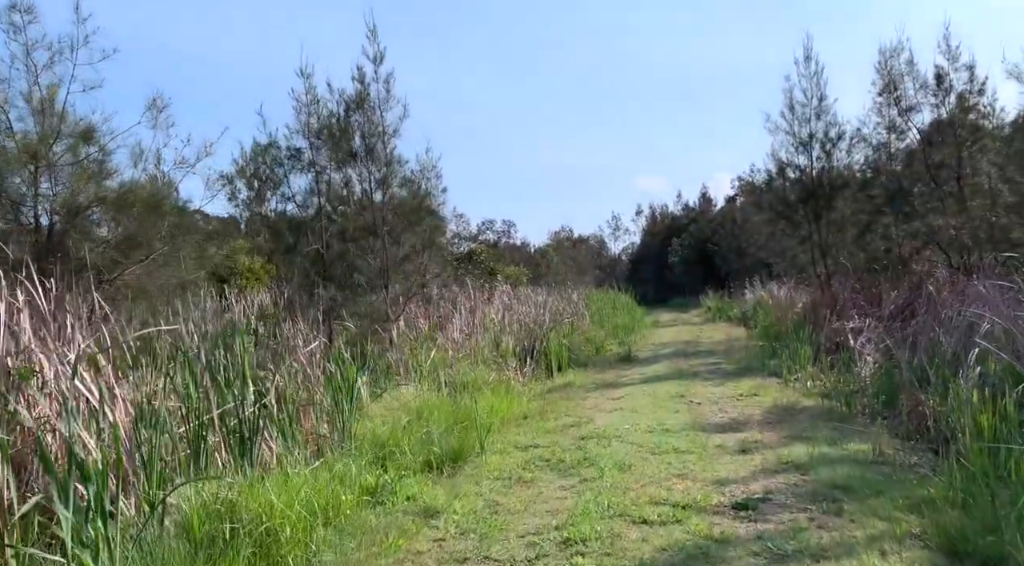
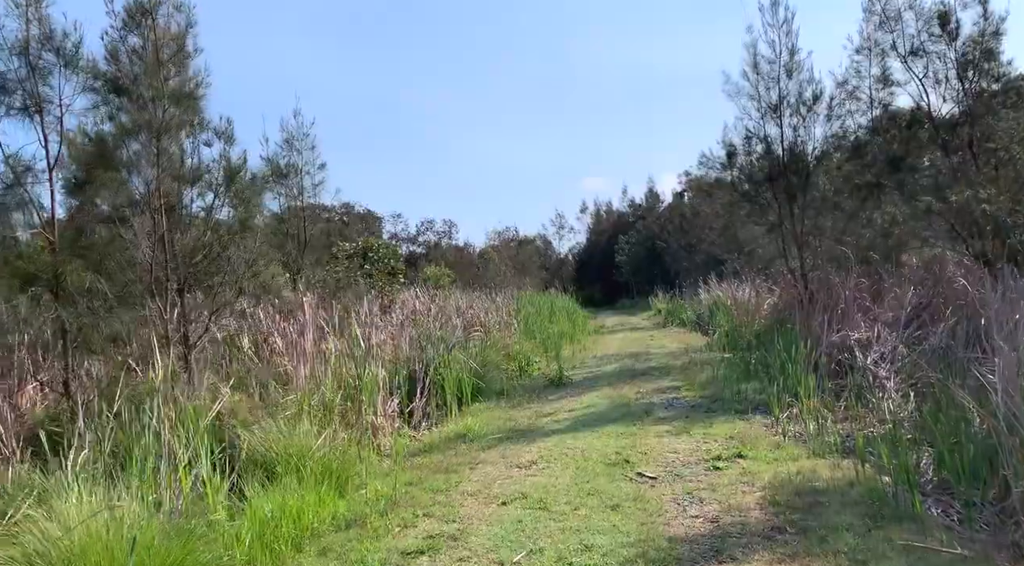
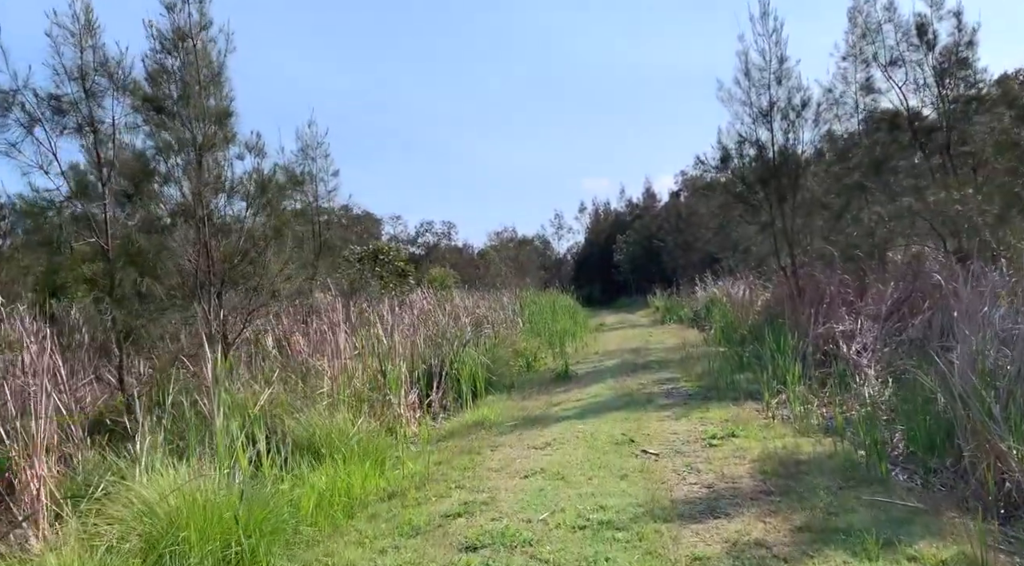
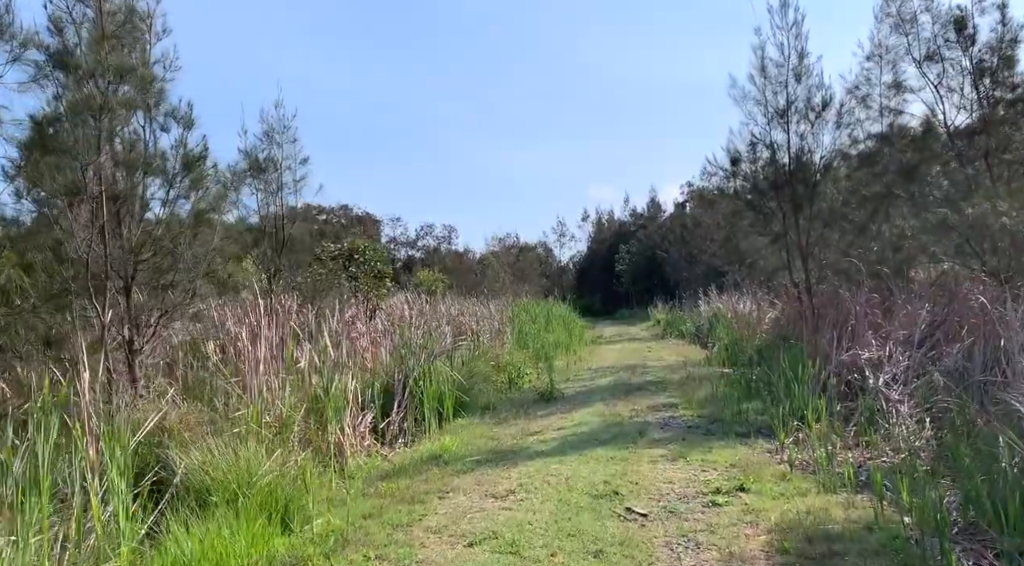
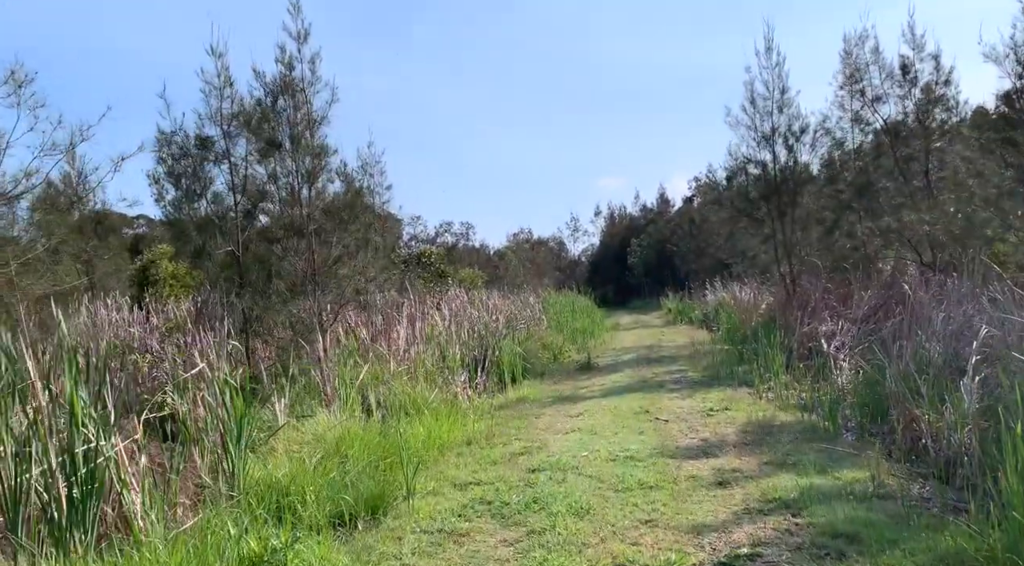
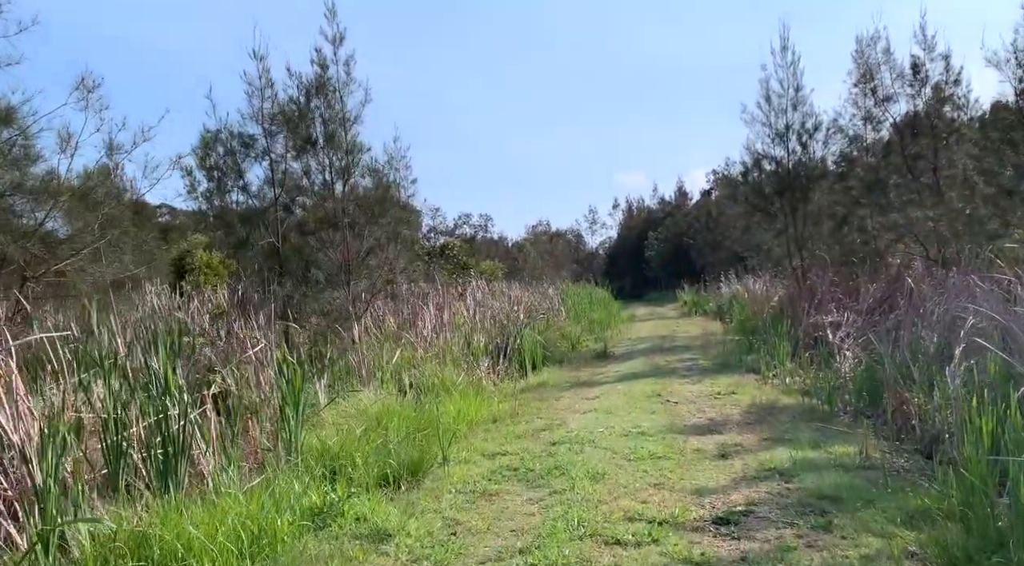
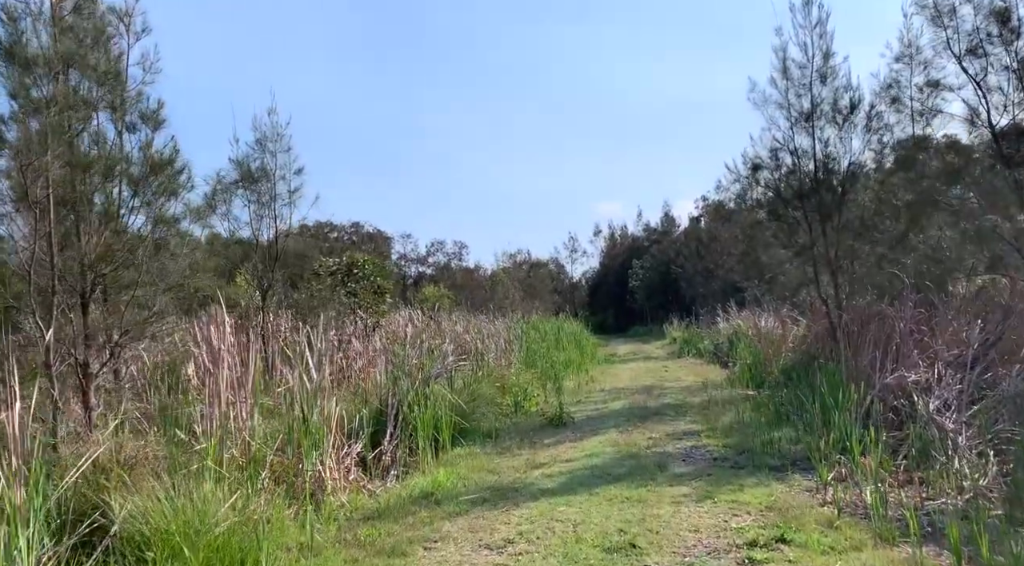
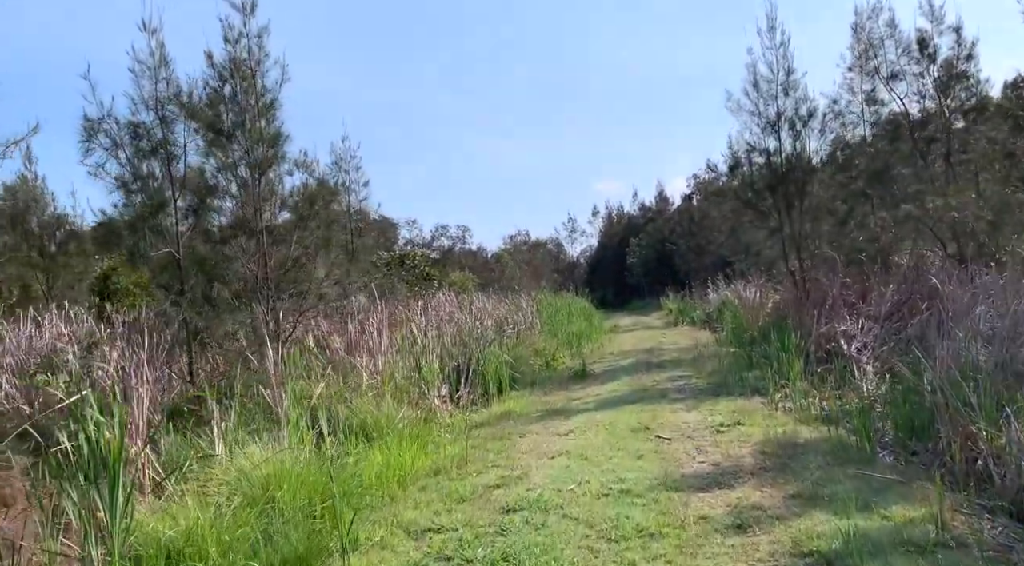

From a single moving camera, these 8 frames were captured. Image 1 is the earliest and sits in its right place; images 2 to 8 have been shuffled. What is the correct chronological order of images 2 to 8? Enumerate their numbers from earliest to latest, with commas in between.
6, 5, 8, 3, 2, 4, 7
